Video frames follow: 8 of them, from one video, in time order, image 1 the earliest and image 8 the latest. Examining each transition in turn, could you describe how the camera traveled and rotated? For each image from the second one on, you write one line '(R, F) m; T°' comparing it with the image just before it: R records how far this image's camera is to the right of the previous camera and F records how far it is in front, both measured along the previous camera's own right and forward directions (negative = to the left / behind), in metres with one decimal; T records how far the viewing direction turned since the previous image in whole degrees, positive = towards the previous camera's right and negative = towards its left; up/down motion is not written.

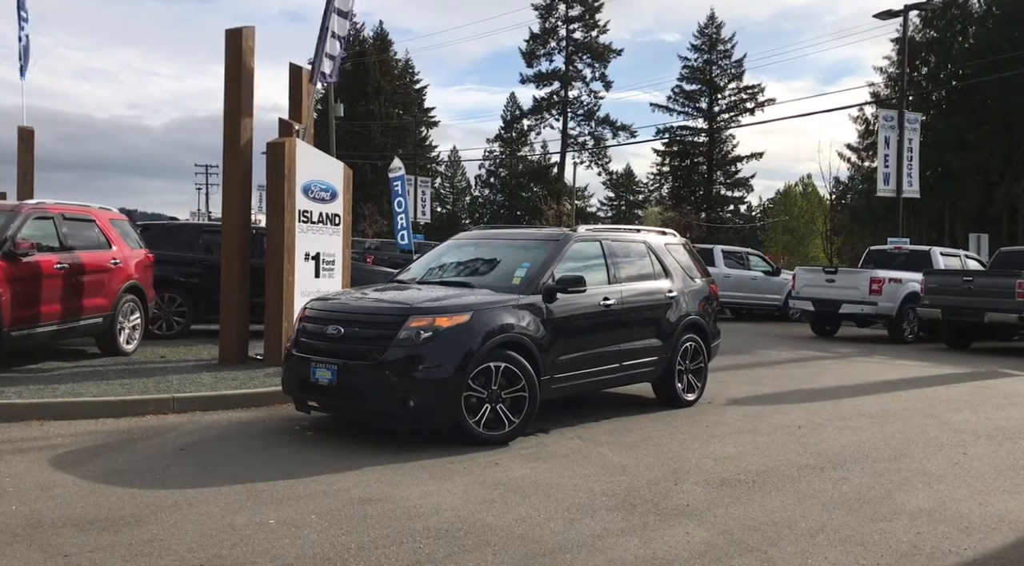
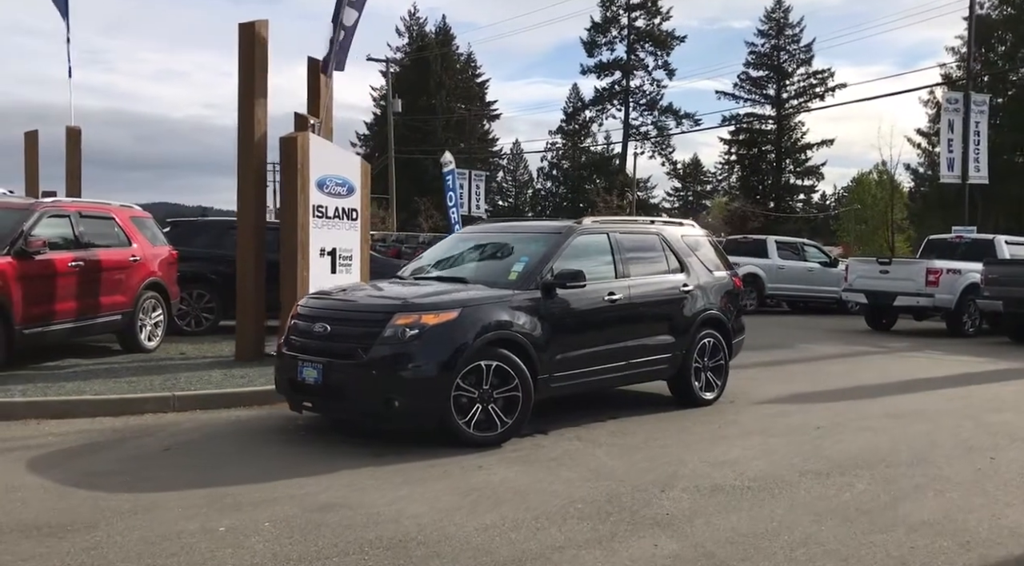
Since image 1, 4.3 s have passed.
(+0.5, +0.3) m; -4°
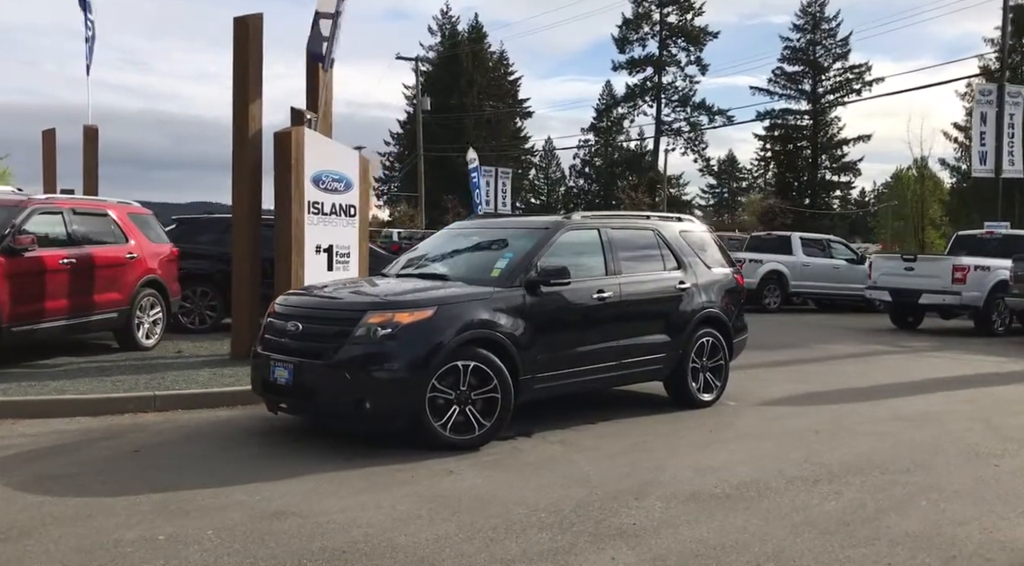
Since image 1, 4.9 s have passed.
(+0.4, +0.2) m; -2°
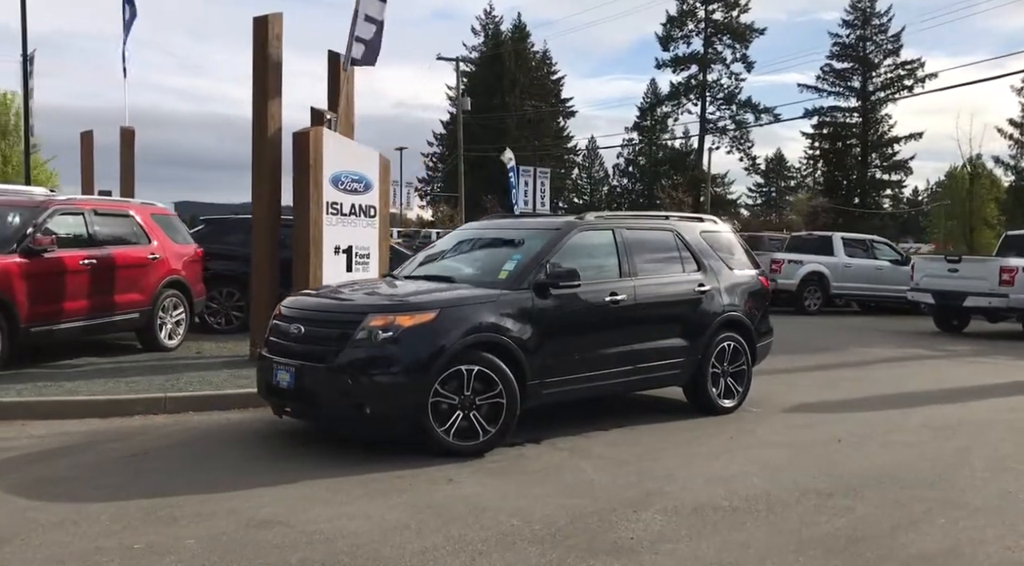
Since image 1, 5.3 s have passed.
(+0.3, +0.2) m; -3°
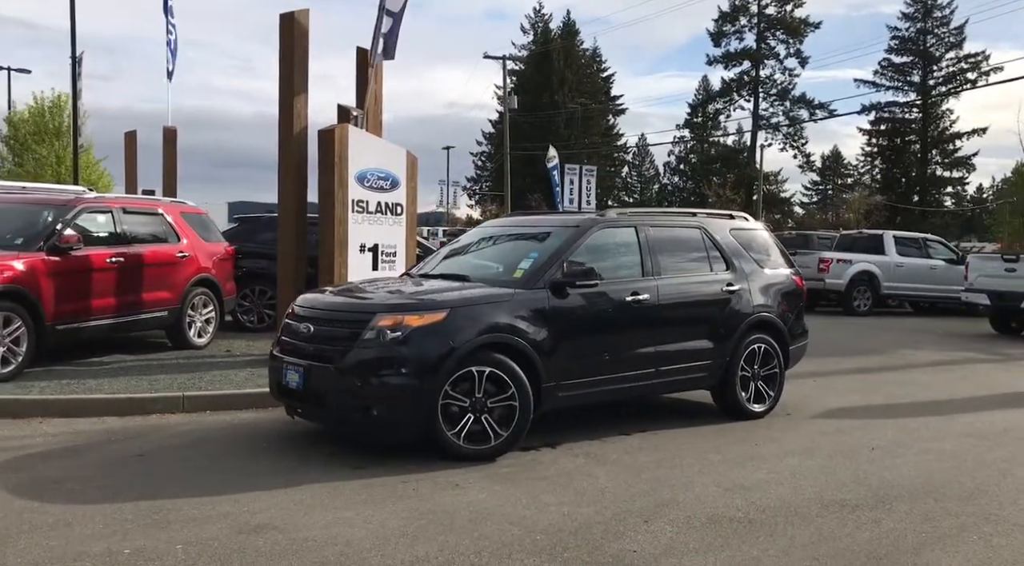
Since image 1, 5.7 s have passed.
(+0.2, +0.2) m; -3°
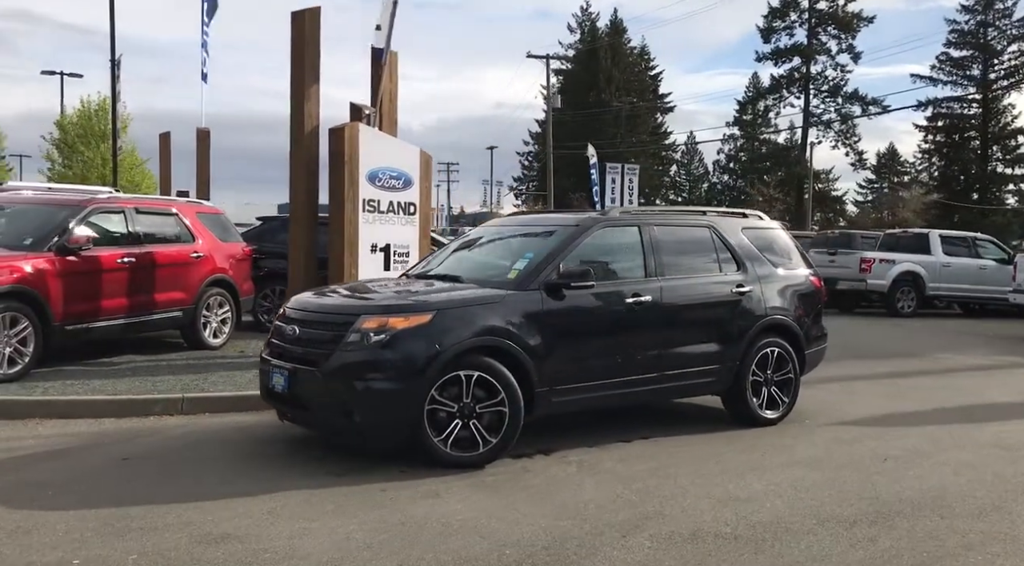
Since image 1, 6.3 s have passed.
(+0.4, +0.2) m; -3°
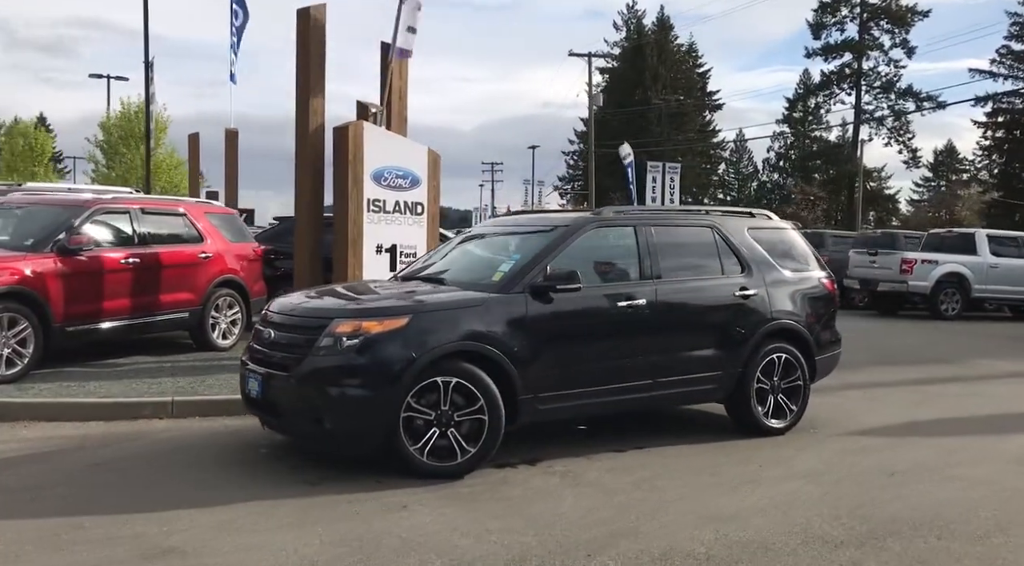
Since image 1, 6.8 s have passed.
(+0.4, +0.2) m; -3°
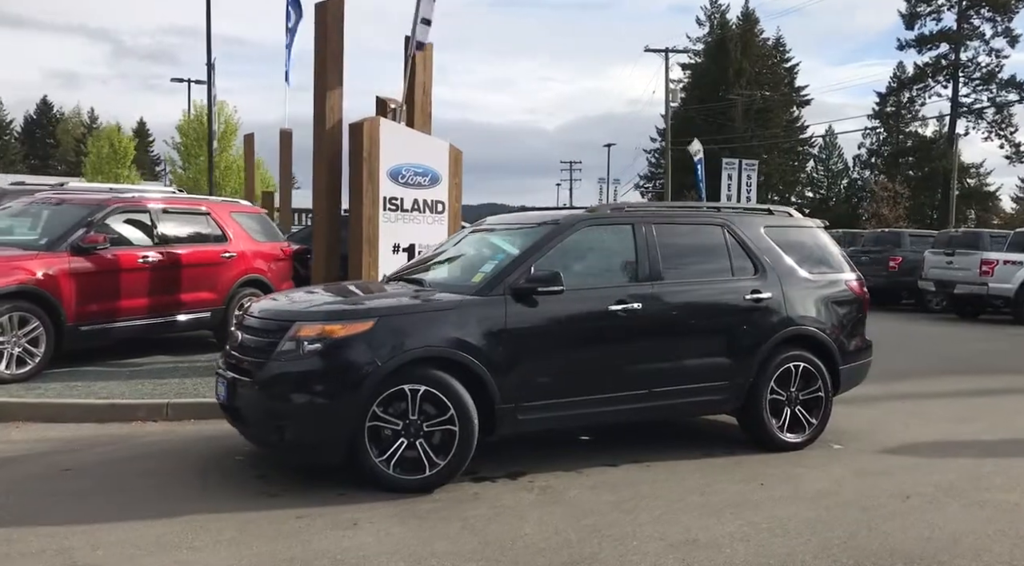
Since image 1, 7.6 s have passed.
(+0.7, +0.4) m; -5°
